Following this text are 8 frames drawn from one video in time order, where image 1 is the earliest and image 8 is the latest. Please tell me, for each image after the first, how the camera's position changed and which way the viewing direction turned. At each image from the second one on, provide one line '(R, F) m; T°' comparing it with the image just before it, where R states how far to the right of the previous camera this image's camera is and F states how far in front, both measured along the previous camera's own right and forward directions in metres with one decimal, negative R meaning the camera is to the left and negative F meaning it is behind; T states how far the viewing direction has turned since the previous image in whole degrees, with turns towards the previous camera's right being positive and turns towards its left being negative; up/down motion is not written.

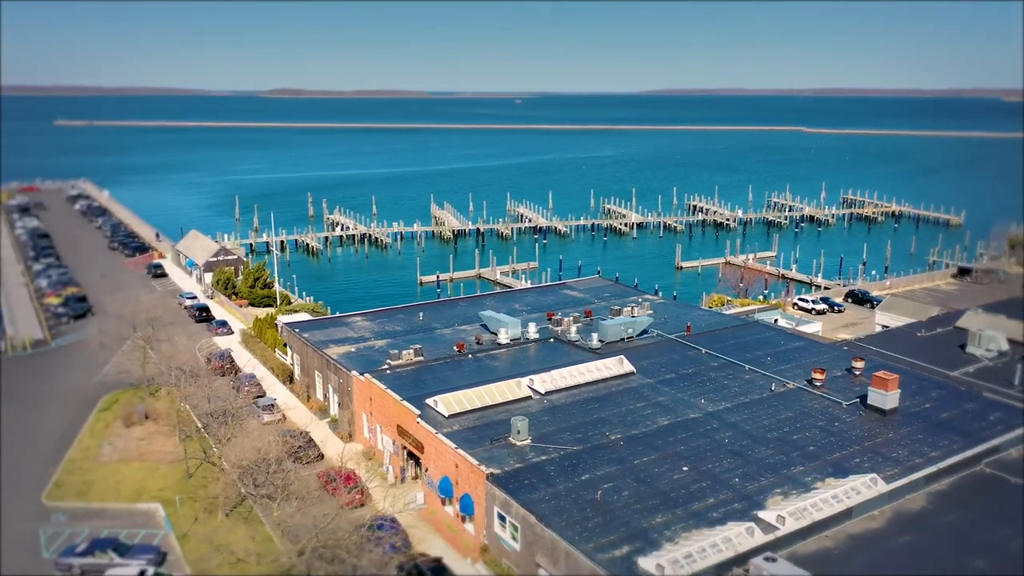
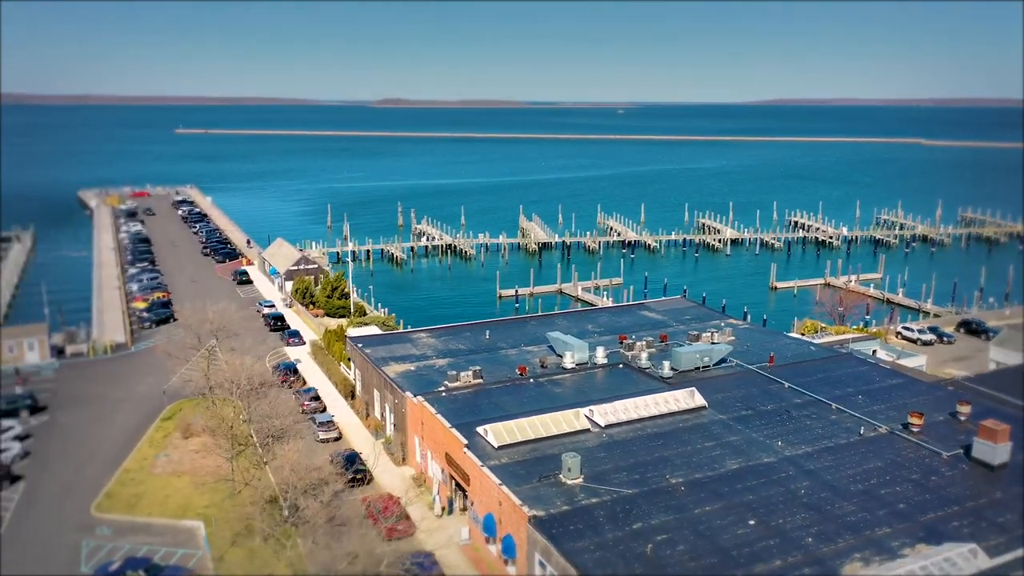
(+0.9, +1.3) m; -7°
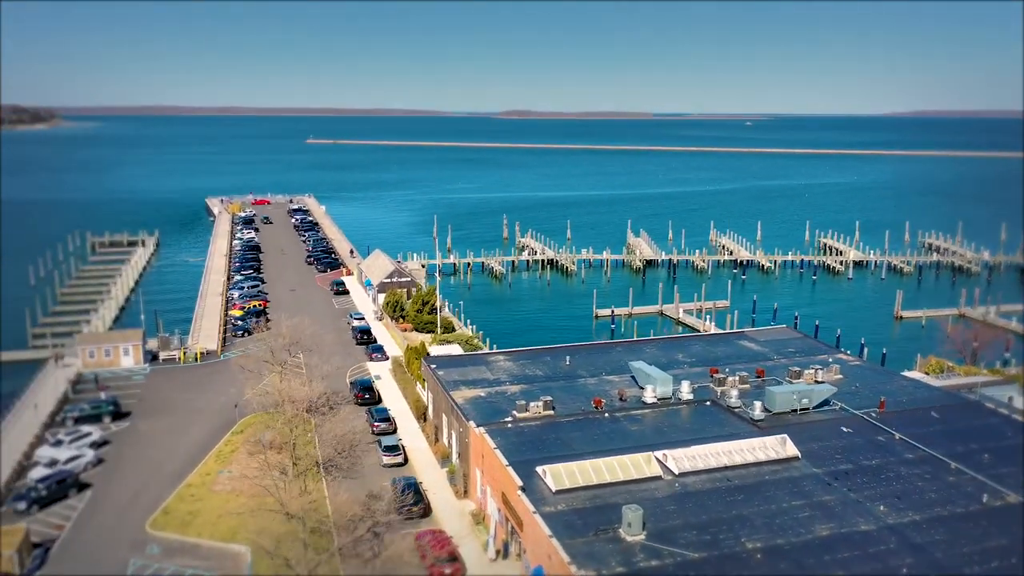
(+1.1, +1.6) m; -8°
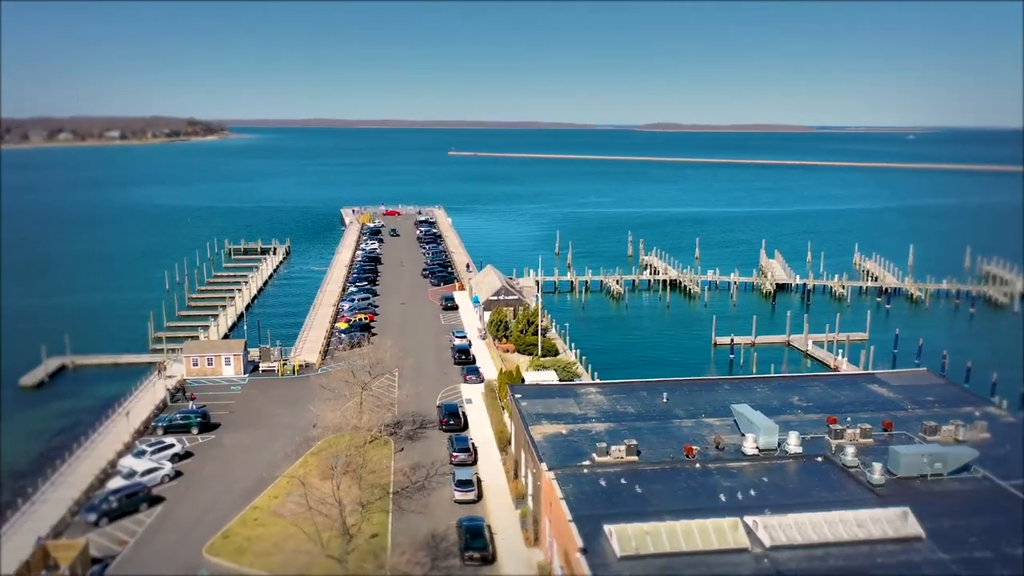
(+1.3, +1.9) m; -10°
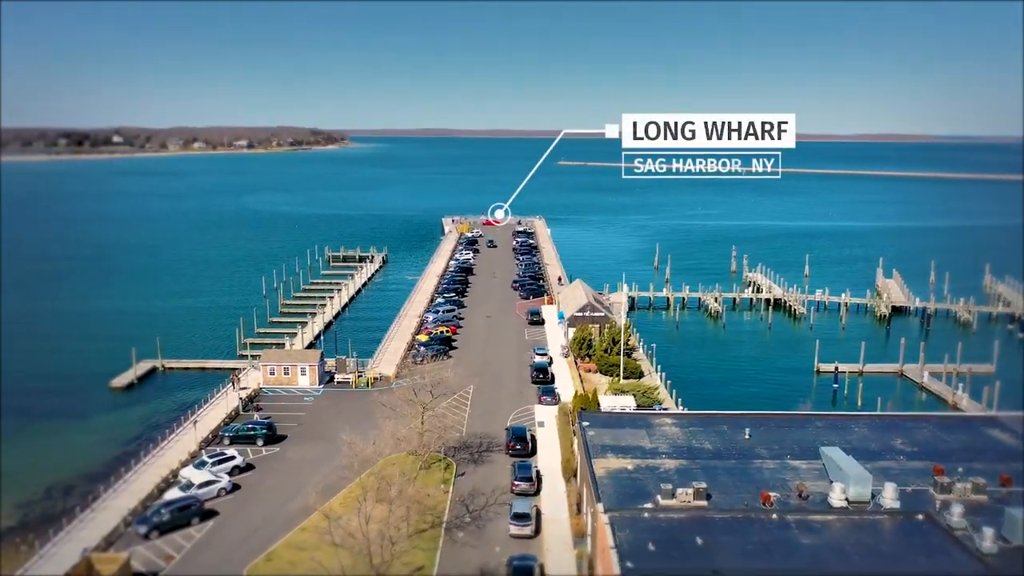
(+1.1, +1.5) m; -8°
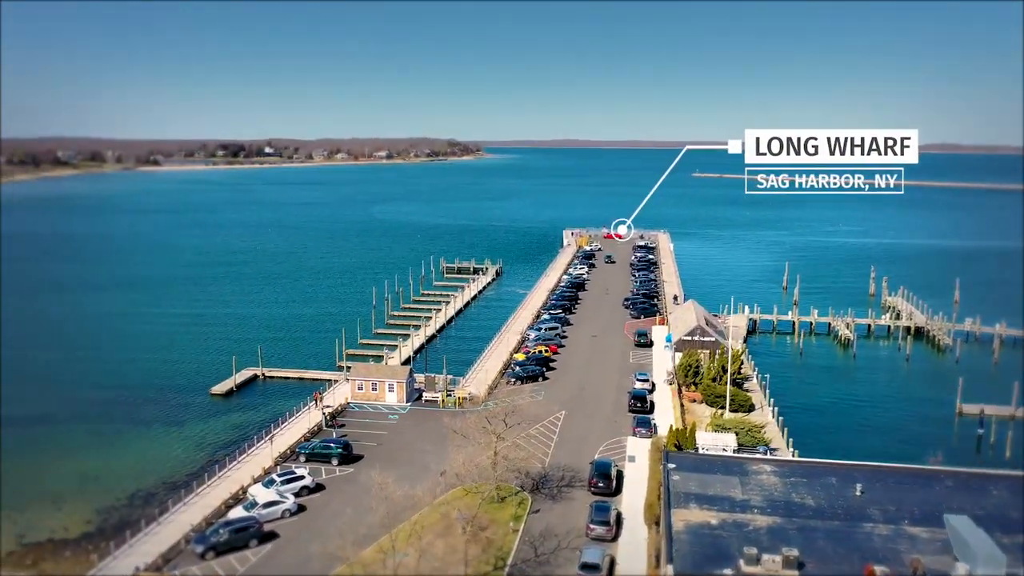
(+1.3, +1.8) m; -9°
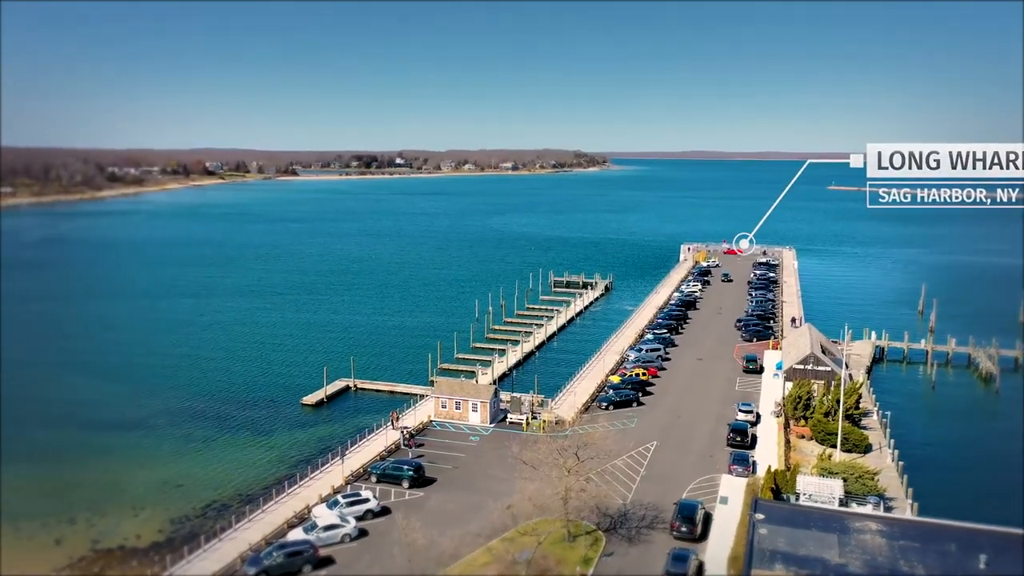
(+1.2, +1.6) m; -9°
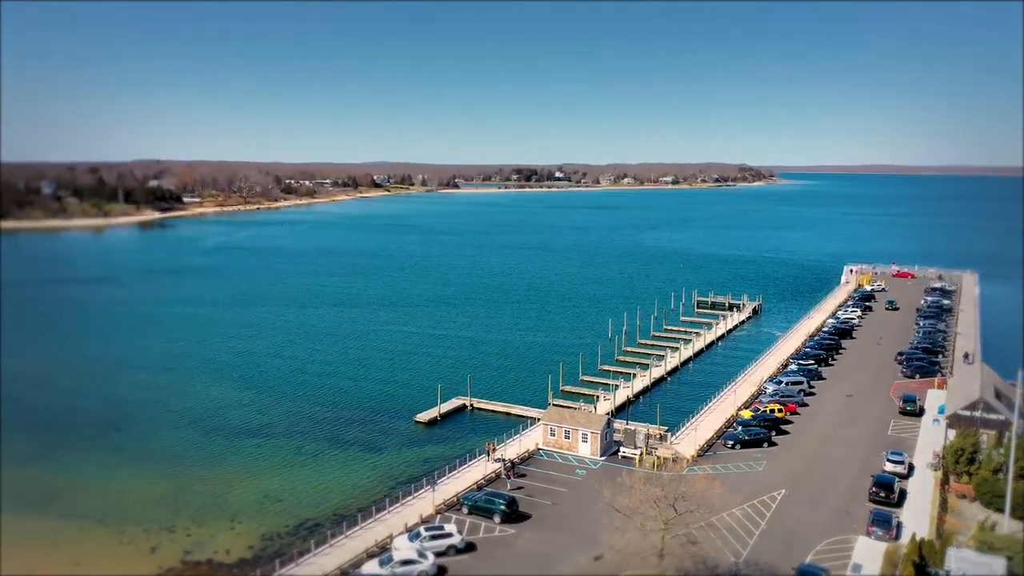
(+1.4, +1.9) m; -11°
